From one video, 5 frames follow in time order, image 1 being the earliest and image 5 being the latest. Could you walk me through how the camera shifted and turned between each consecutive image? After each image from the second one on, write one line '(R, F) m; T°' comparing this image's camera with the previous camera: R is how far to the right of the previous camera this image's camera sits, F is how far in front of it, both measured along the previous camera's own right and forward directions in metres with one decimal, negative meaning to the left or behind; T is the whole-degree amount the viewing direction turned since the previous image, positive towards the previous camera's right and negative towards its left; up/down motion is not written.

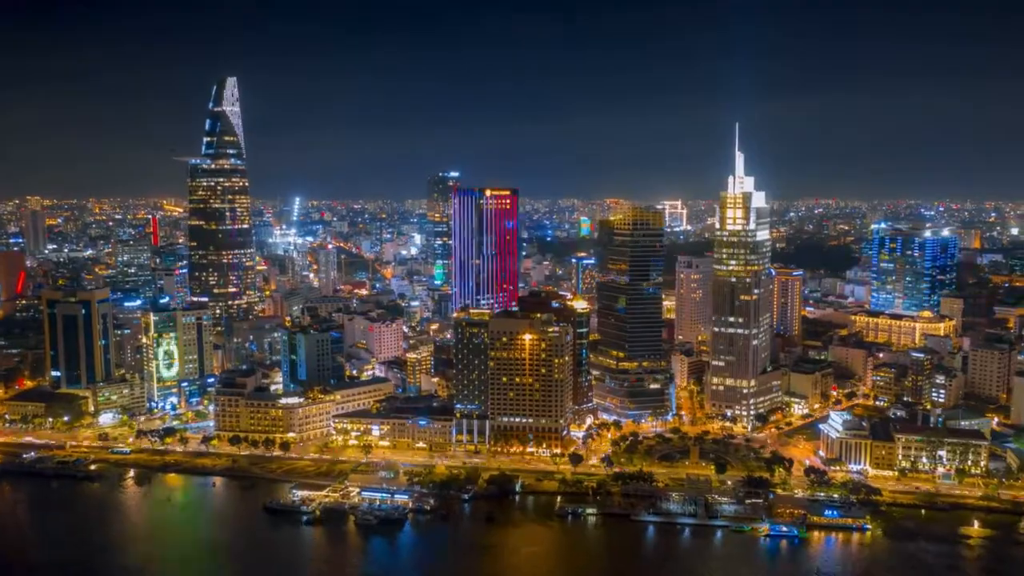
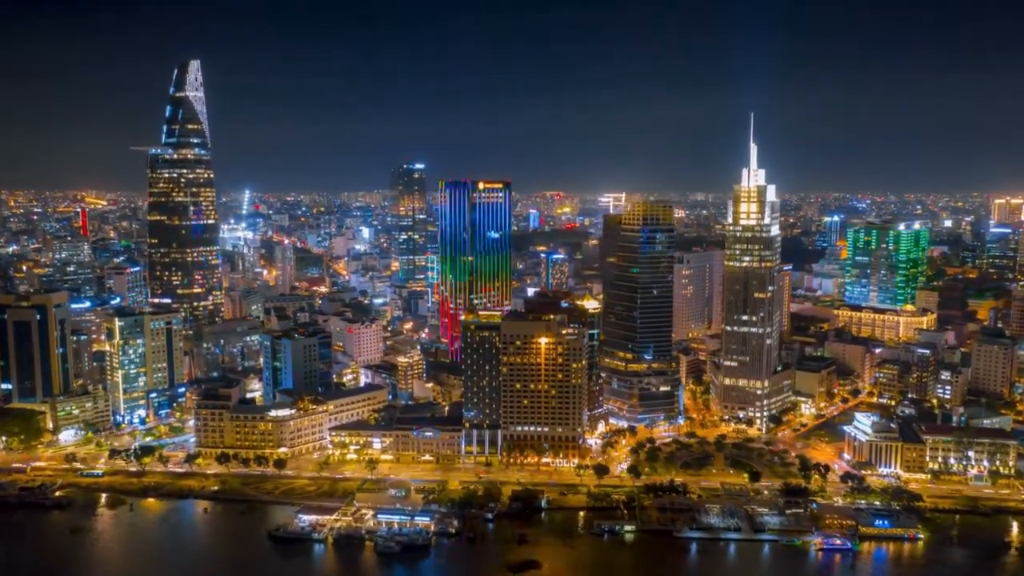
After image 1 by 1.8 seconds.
(-3.9, +3.0) m; +5°
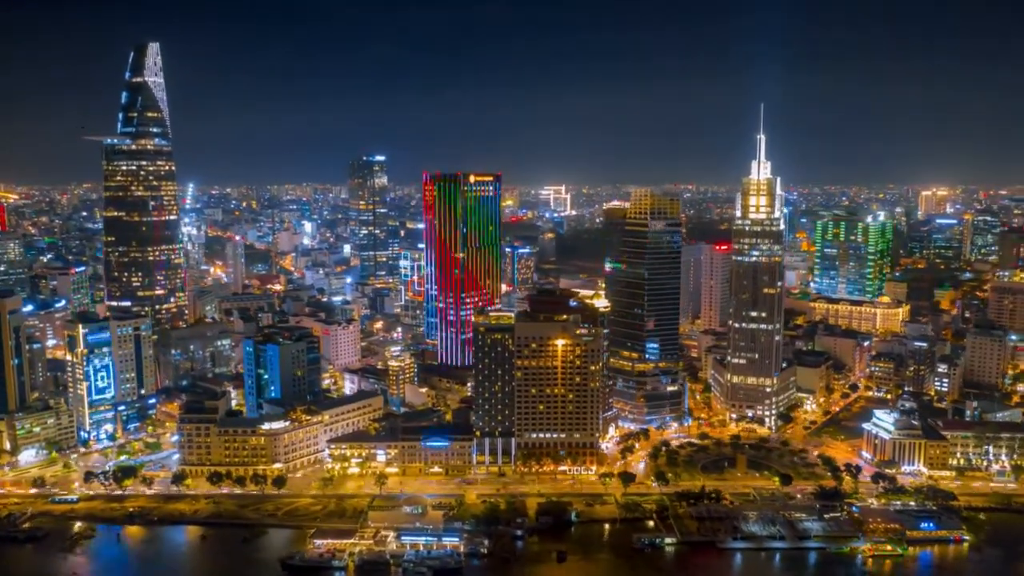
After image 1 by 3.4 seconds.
(-3.9, +2.5) m; +5°
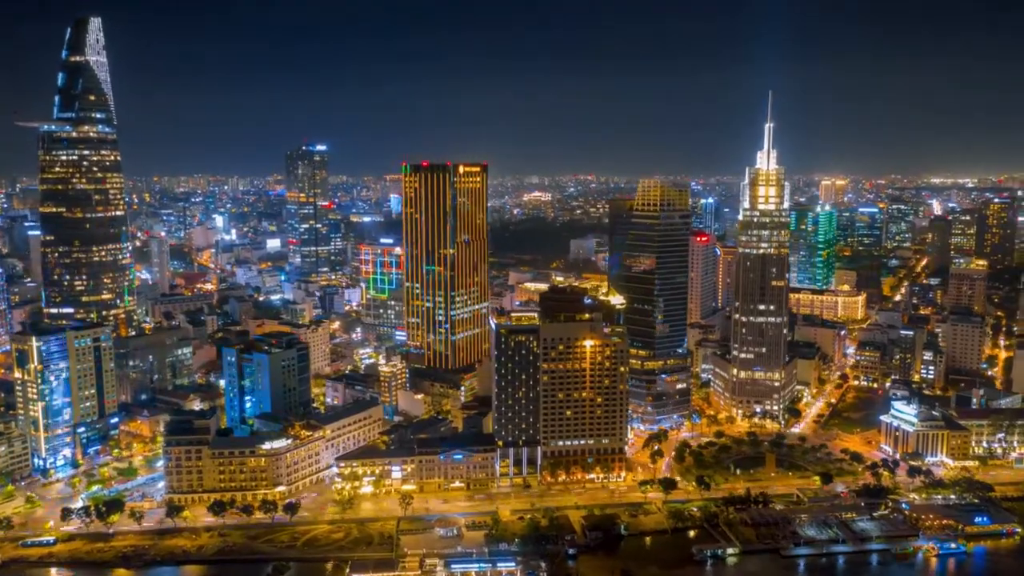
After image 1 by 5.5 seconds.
(-5.4, +2.9) m; +7°
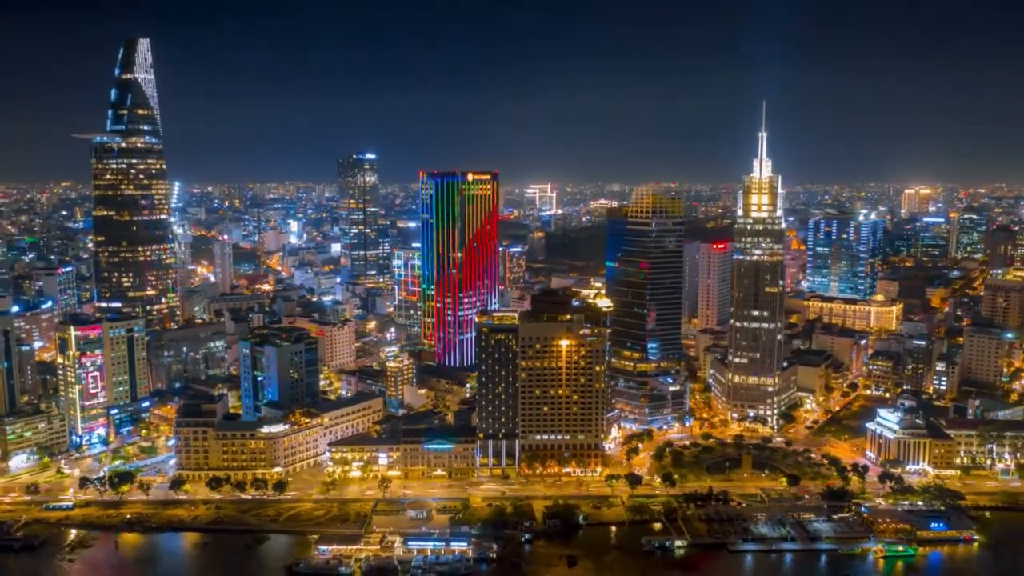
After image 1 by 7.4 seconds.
(+4.8, -1.9) m; -6°
